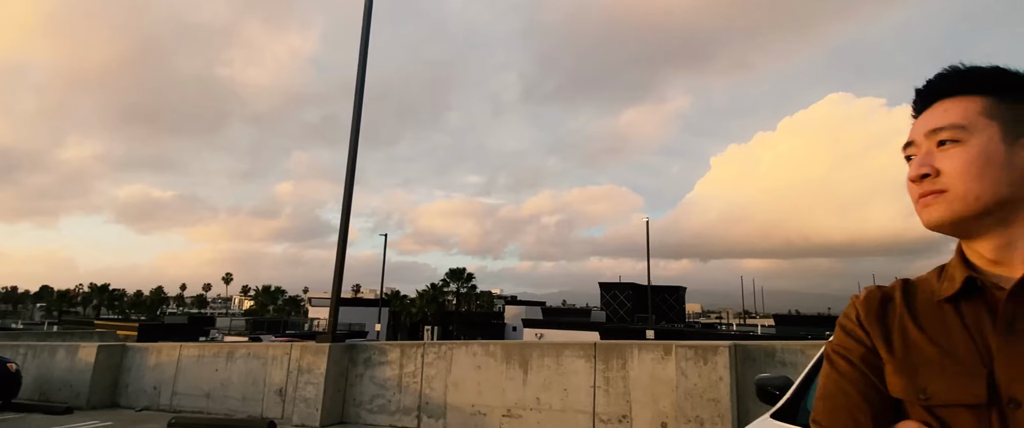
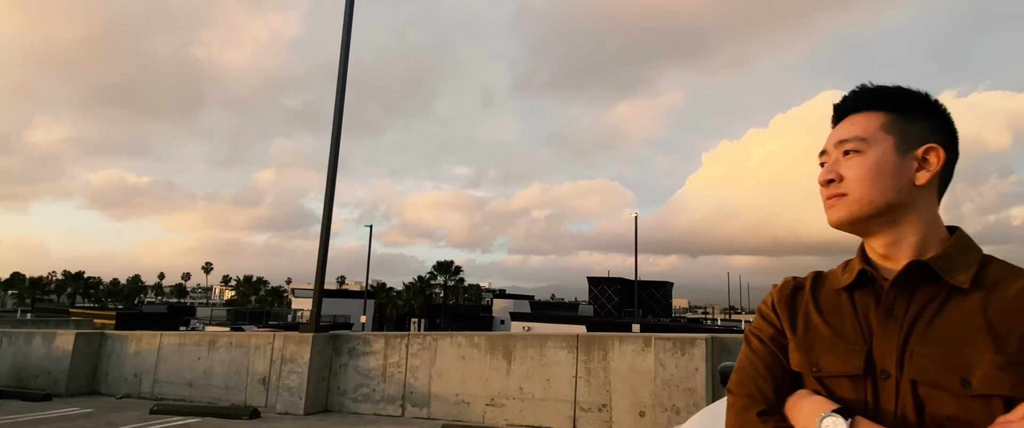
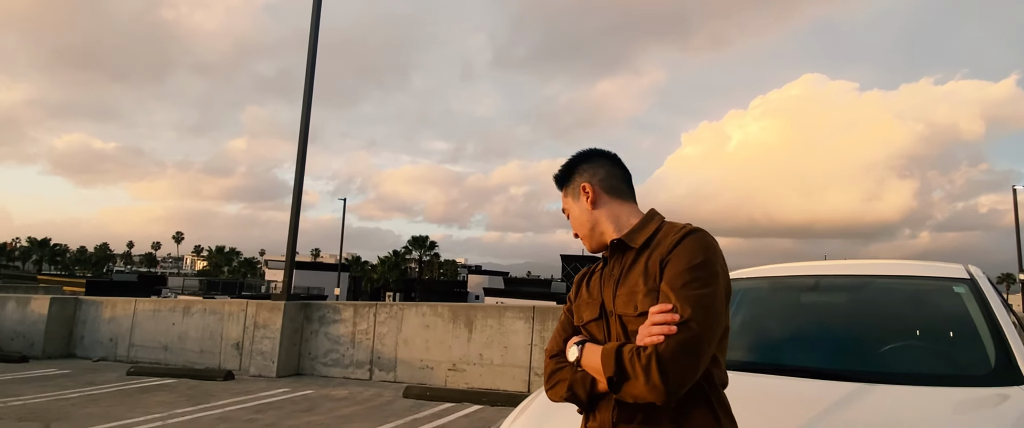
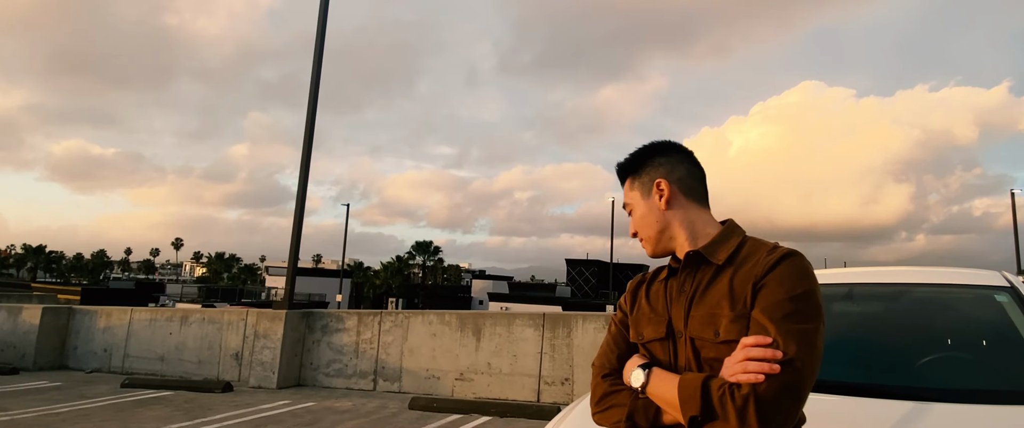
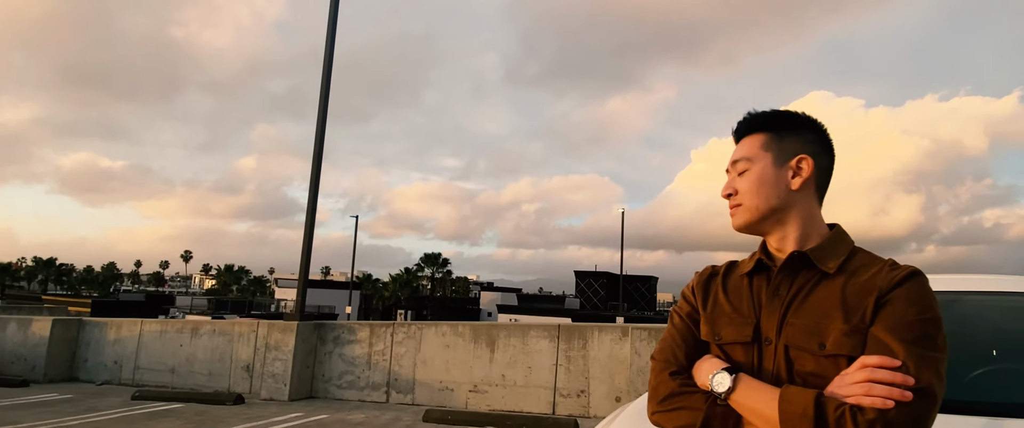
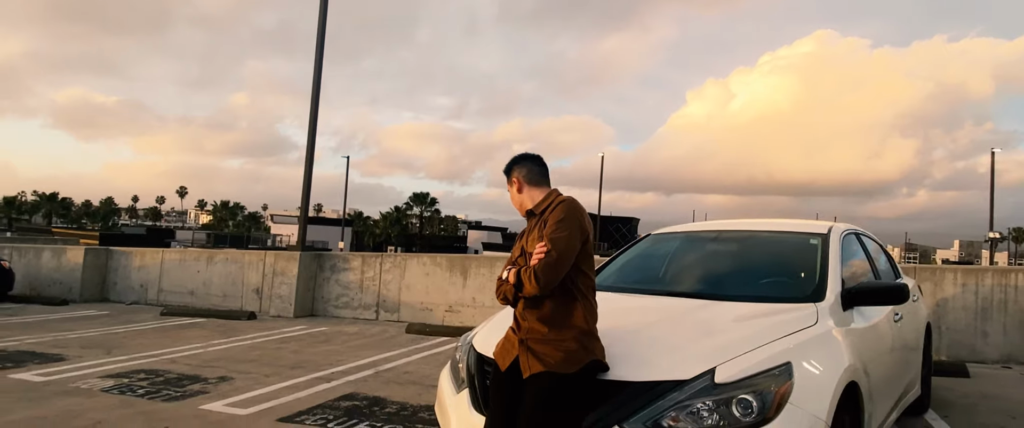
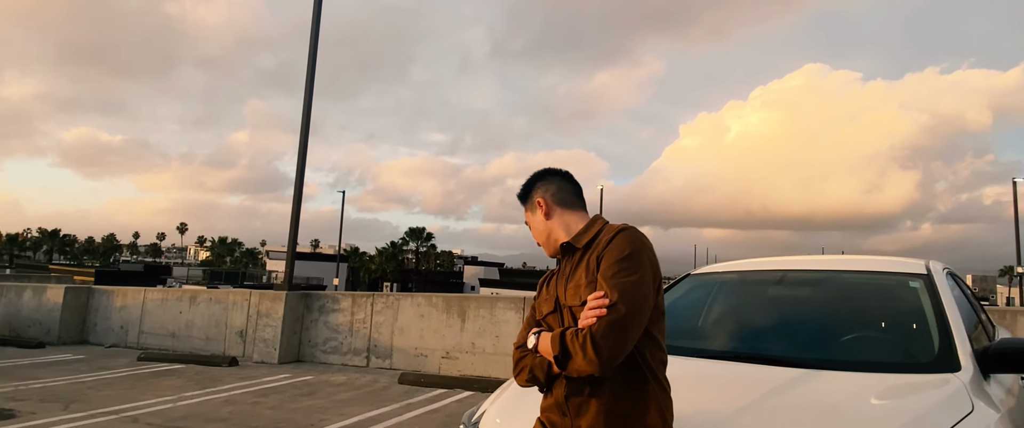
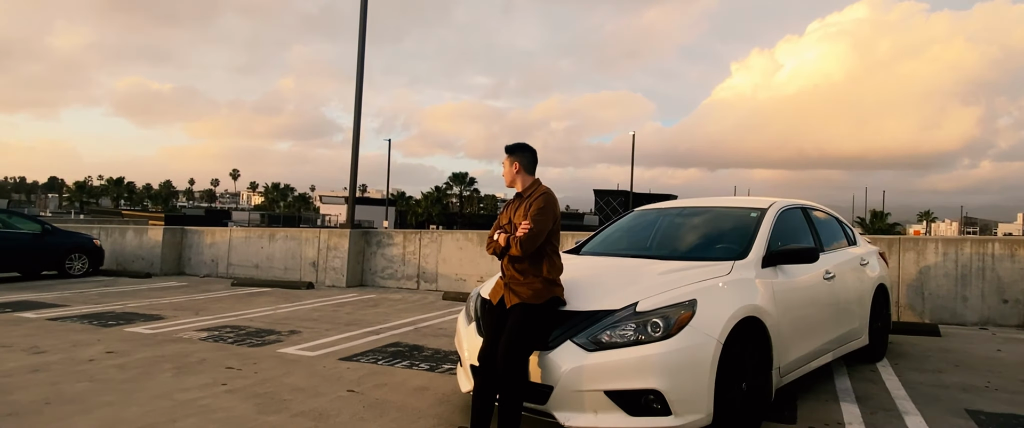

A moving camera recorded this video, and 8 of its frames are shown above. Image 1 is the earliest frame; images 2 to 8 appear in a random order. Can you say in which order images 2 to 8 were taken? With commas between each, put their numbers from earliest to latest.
2, 5, 4, 3, 7, 6, 8
